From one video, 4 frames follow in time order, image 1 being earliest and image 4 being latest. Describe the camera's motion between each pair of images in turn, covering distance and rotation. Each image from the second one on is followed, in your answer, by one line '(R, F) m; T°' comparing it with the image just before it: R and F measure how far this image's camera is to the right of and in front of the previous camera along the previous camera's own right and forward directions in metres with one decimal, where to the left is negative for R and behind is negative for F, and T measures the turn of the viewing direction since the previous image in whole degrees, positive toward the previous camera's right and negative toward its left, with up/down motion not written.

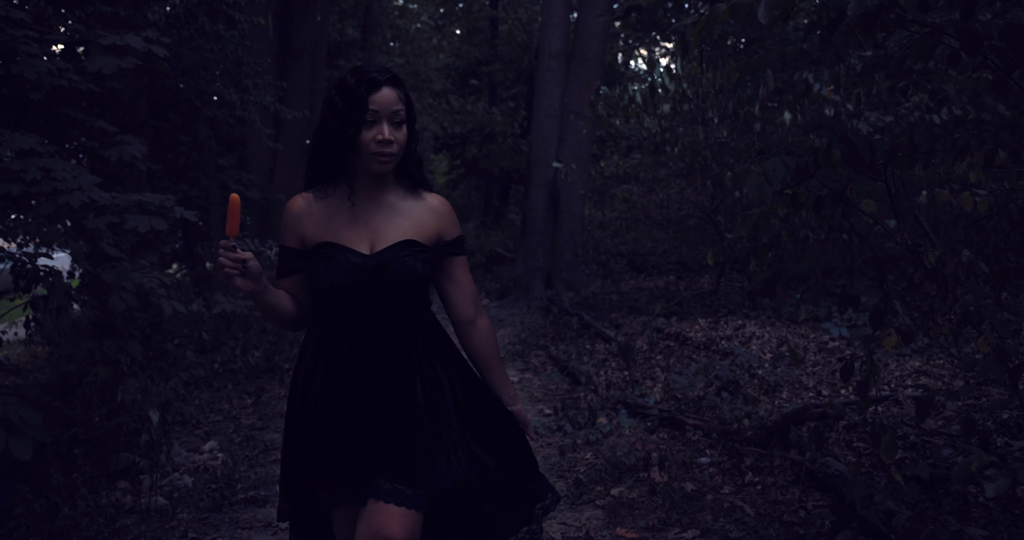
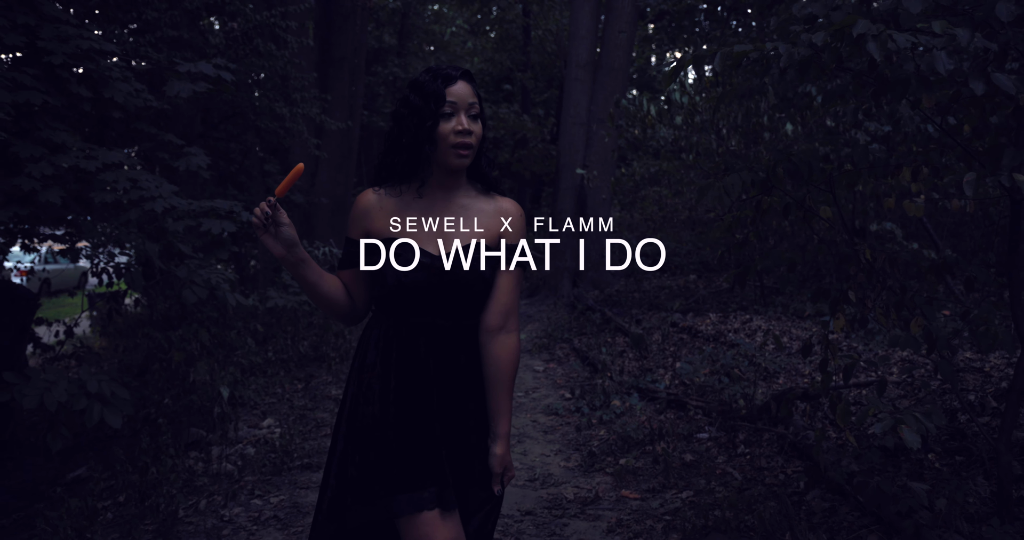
(+0.1, -0.6) m; -3°
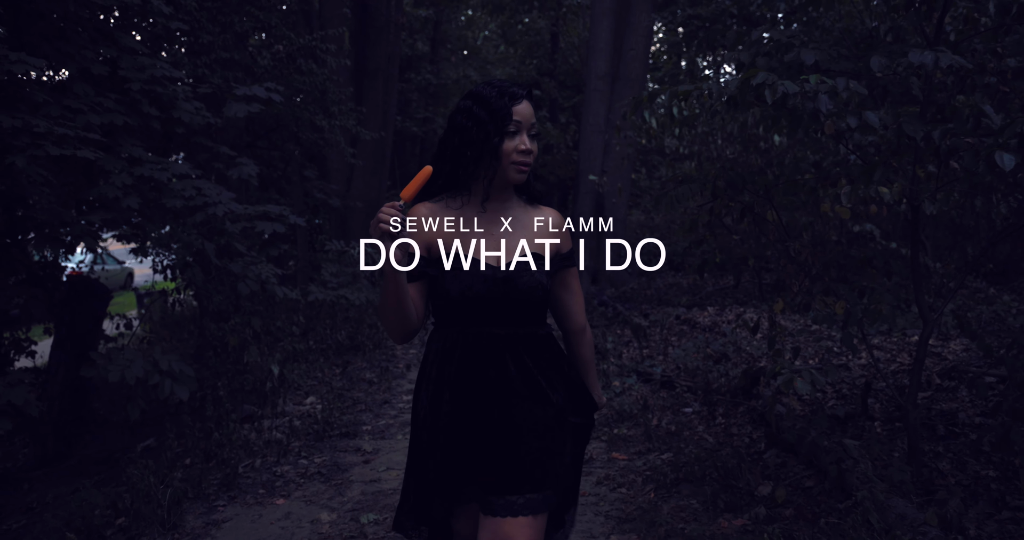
(+0.2, -0.8) m; -3°
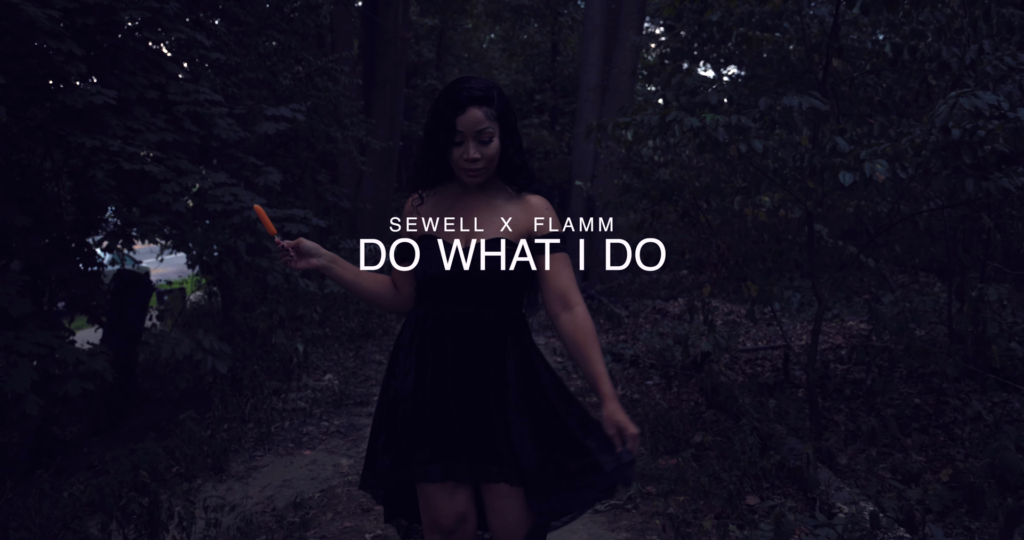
(+0.2, -1.1) m; -1°
